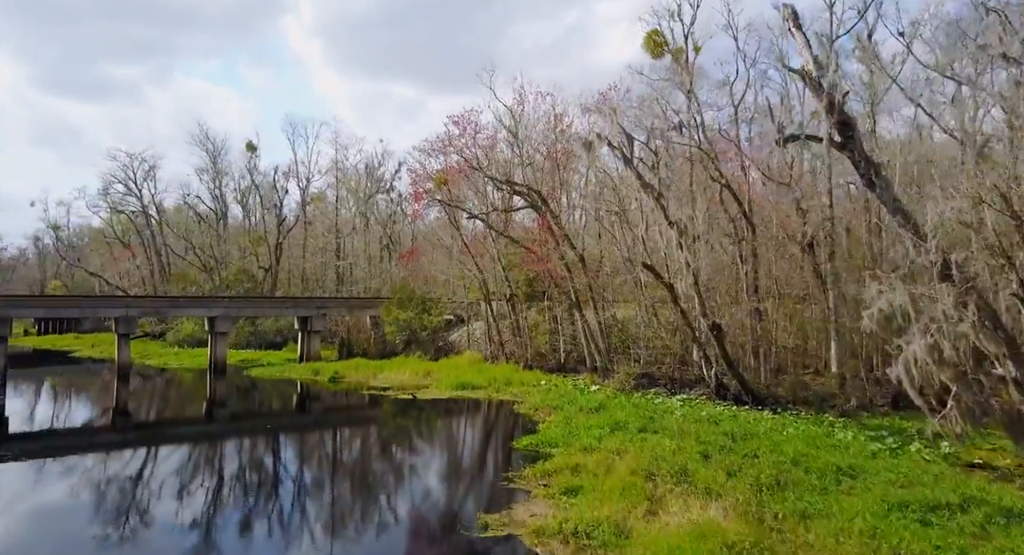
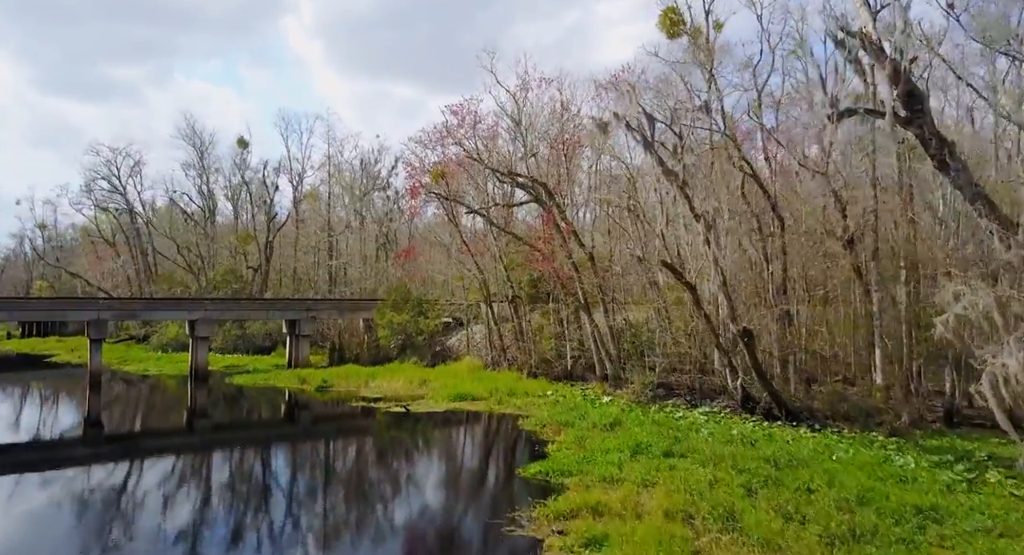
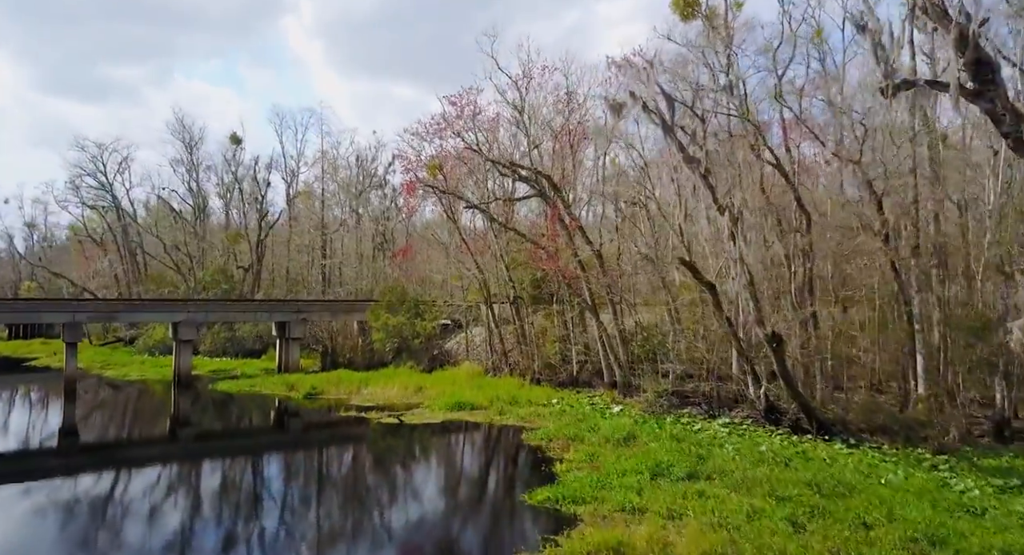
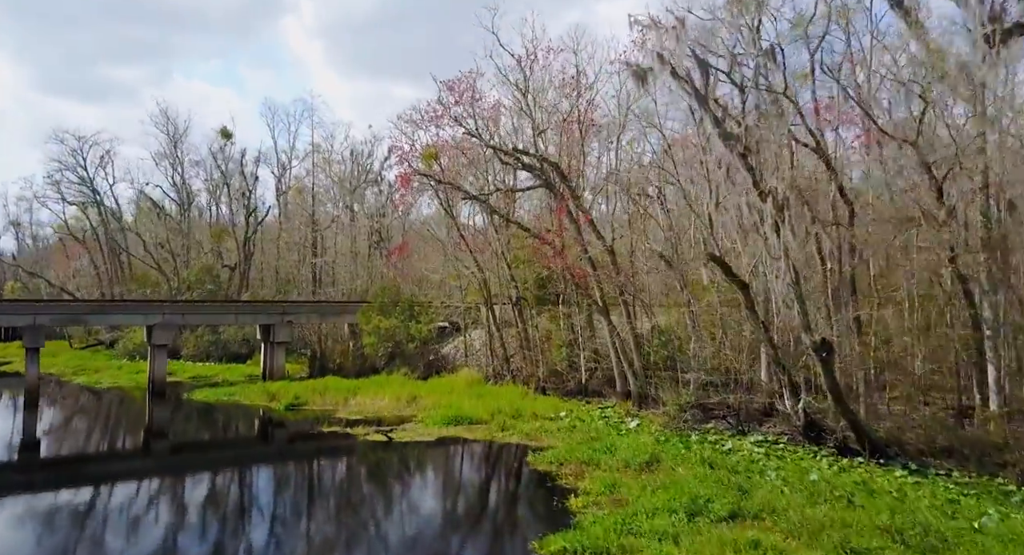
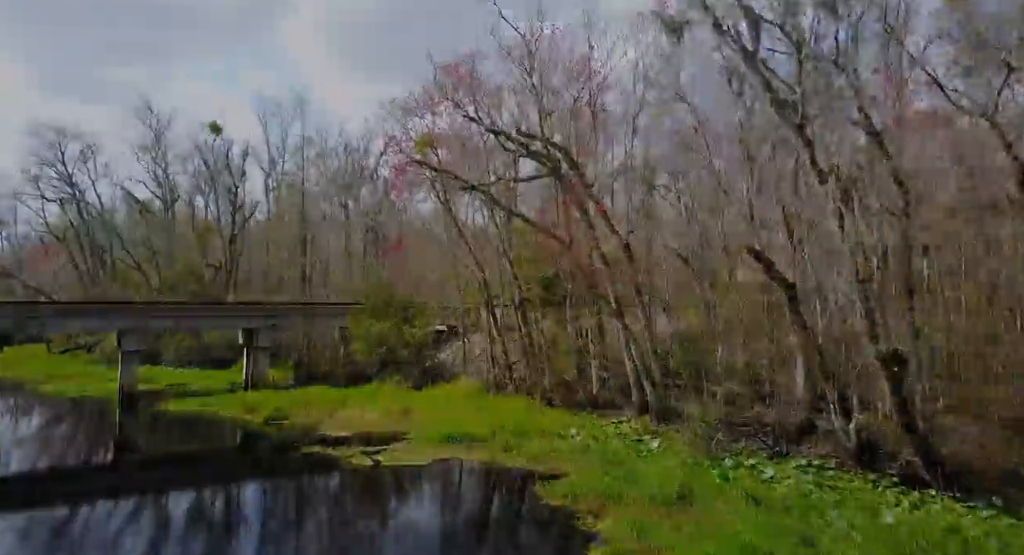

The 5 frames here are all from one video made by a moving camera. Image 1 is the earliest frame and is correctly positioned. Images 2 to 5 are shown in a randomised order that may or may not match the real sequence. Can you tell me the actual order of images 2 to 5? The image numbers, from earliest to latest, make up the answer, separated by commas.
2, 3, 4, 5
